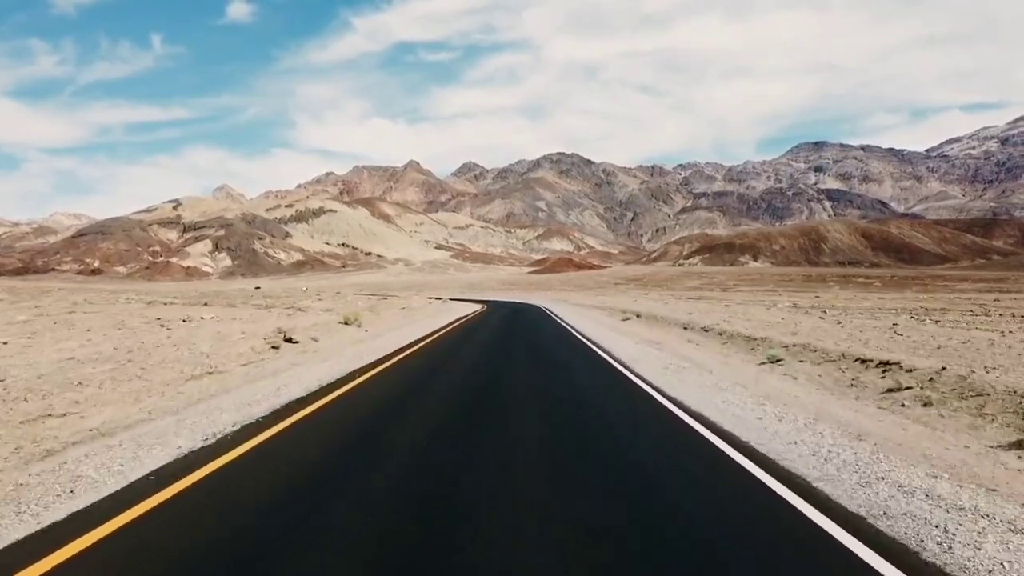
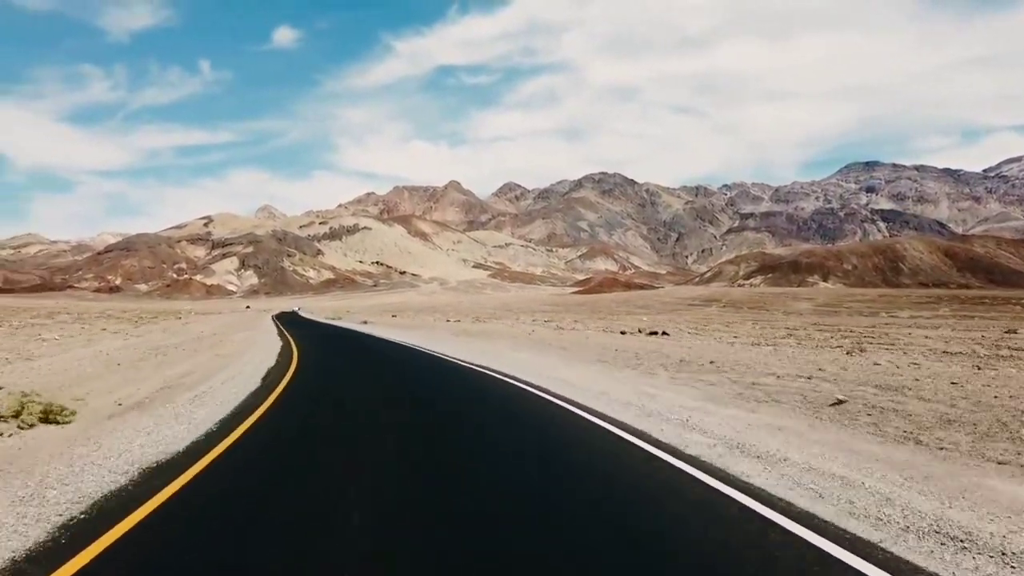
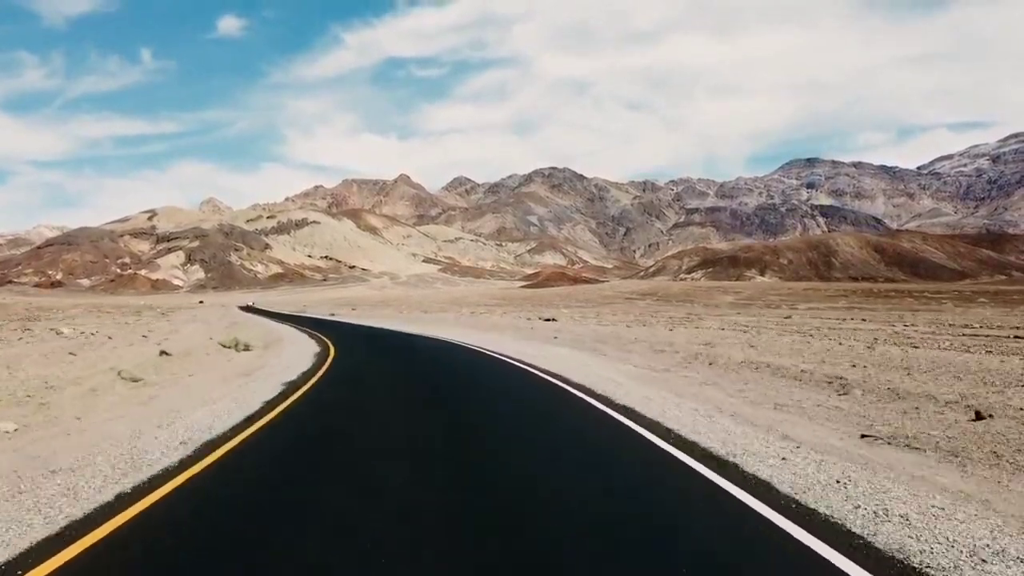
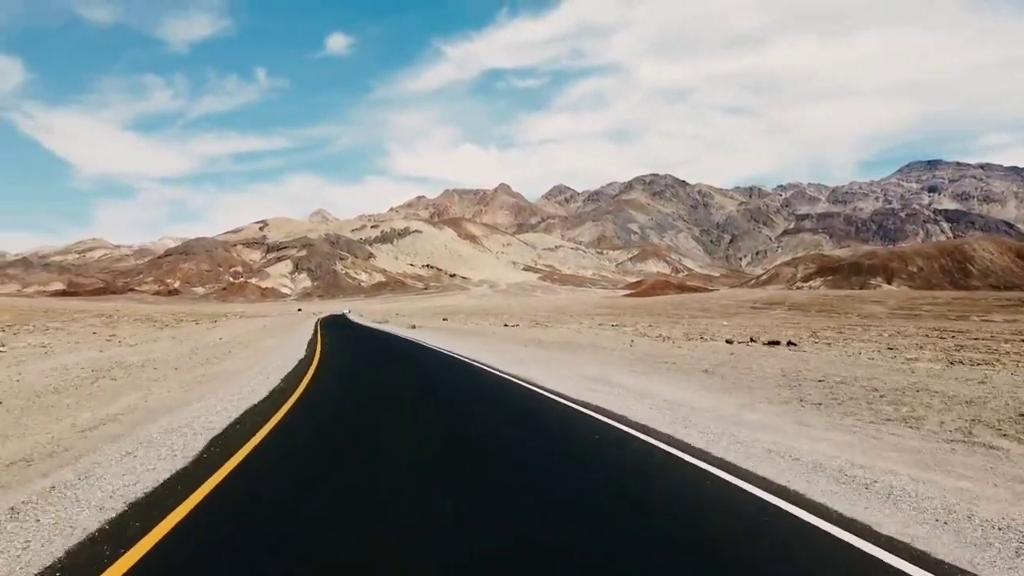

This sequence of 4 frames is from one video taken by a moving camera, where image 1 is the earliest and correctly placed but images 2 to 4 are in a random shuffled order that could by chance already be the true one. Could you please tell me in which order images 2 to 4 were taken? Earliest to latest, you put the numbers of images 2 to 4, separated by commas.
3, 2, 4
